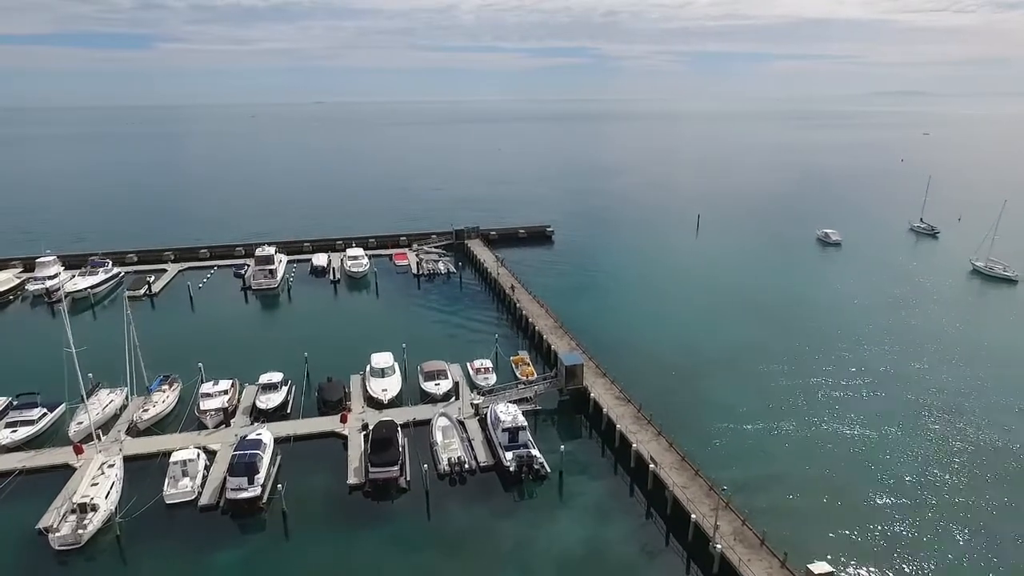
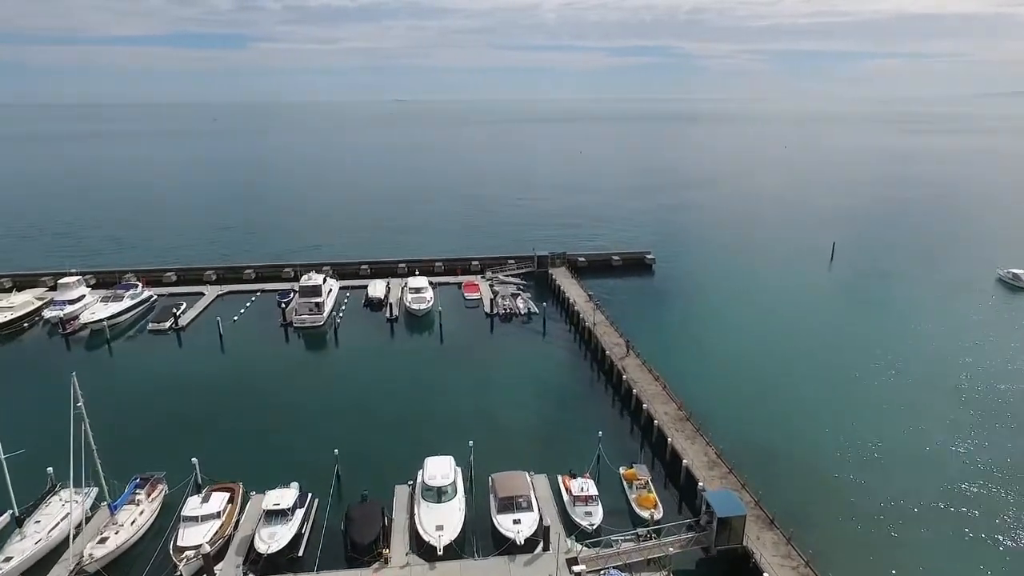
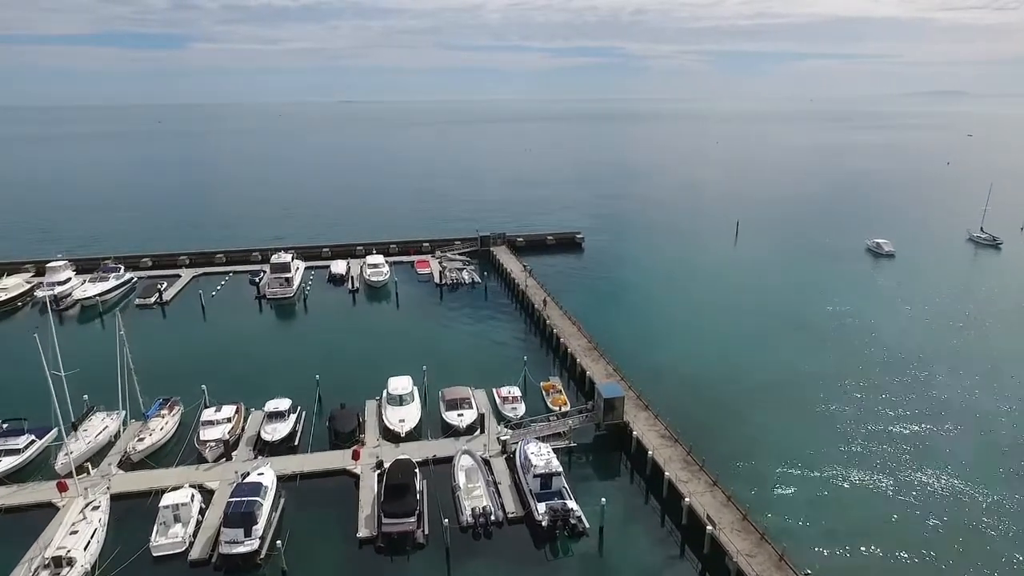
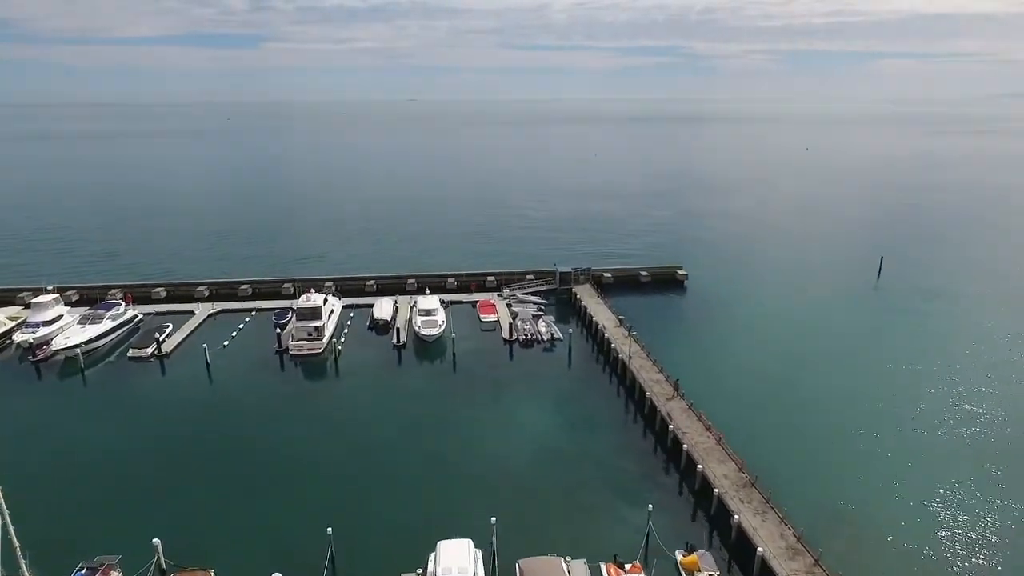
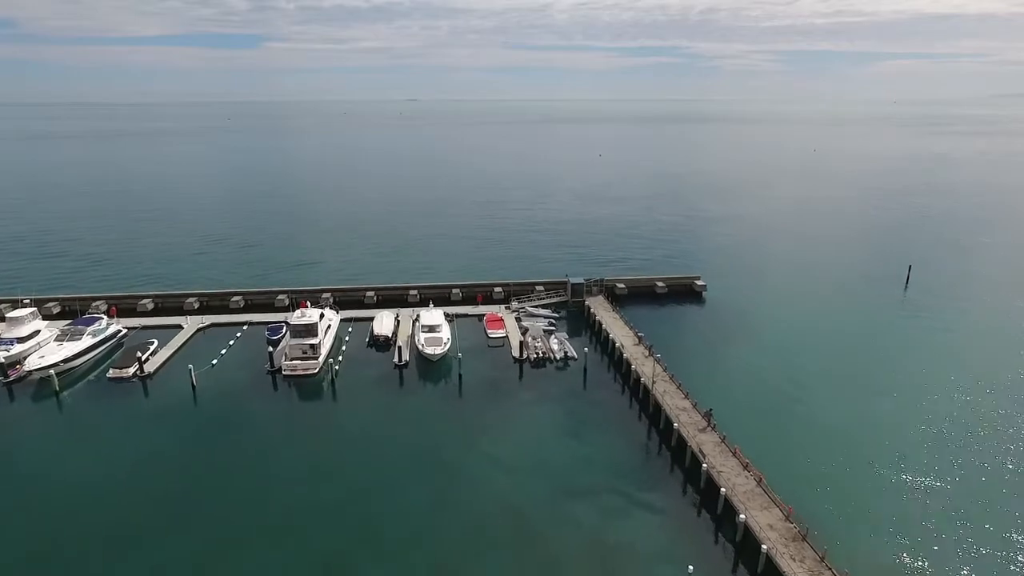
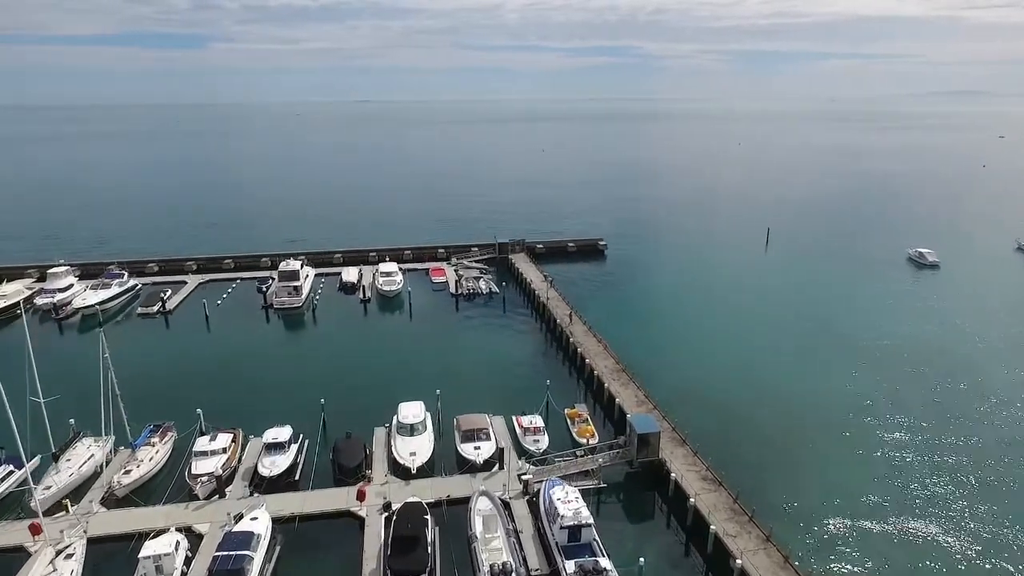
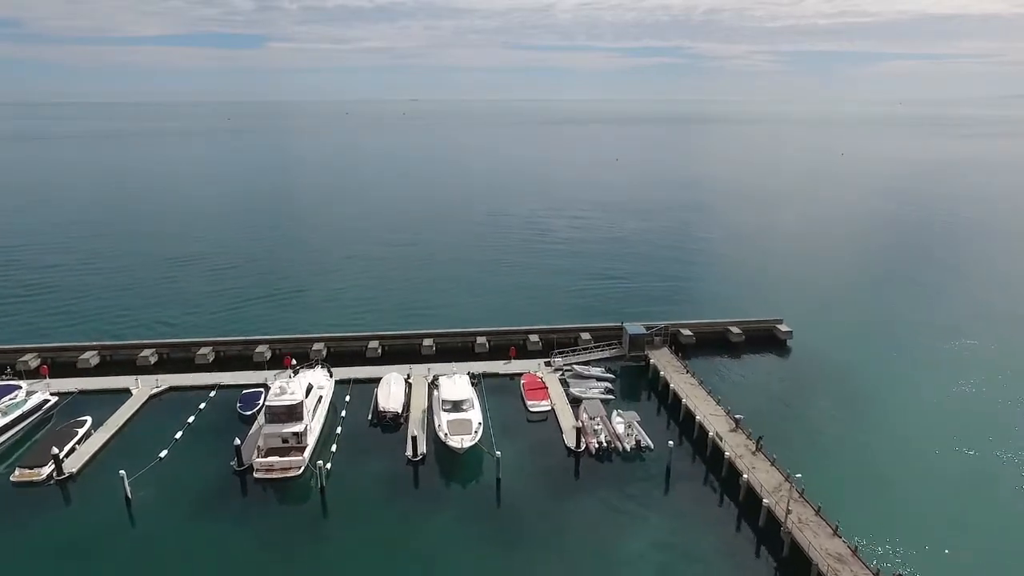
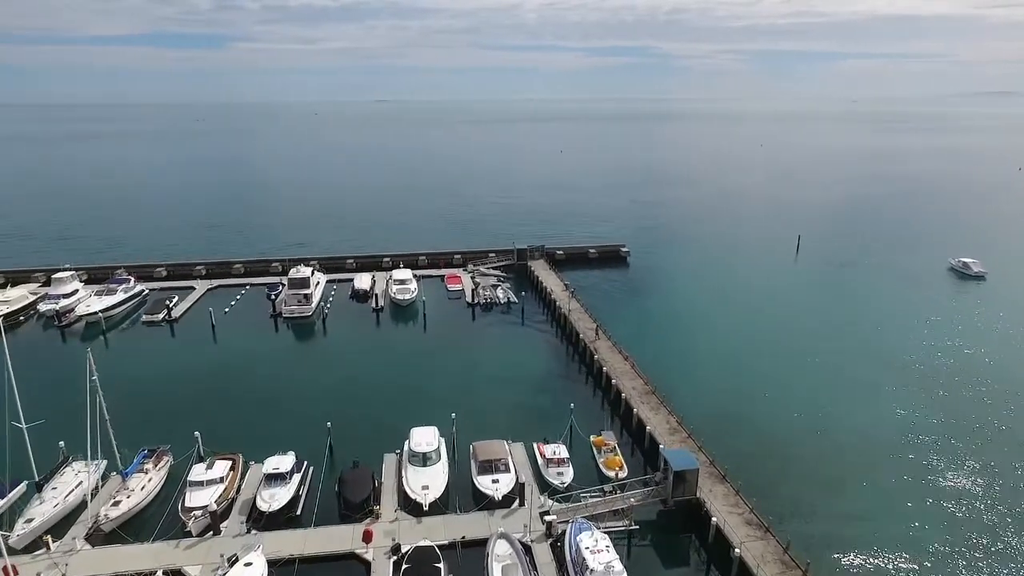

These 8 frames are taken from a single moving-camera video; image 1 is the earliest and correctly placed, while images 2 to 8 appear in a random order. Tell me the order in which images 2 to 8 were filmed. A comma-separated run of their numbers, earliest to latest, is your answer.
3, 6, 8, 2, 4, 5, 7
